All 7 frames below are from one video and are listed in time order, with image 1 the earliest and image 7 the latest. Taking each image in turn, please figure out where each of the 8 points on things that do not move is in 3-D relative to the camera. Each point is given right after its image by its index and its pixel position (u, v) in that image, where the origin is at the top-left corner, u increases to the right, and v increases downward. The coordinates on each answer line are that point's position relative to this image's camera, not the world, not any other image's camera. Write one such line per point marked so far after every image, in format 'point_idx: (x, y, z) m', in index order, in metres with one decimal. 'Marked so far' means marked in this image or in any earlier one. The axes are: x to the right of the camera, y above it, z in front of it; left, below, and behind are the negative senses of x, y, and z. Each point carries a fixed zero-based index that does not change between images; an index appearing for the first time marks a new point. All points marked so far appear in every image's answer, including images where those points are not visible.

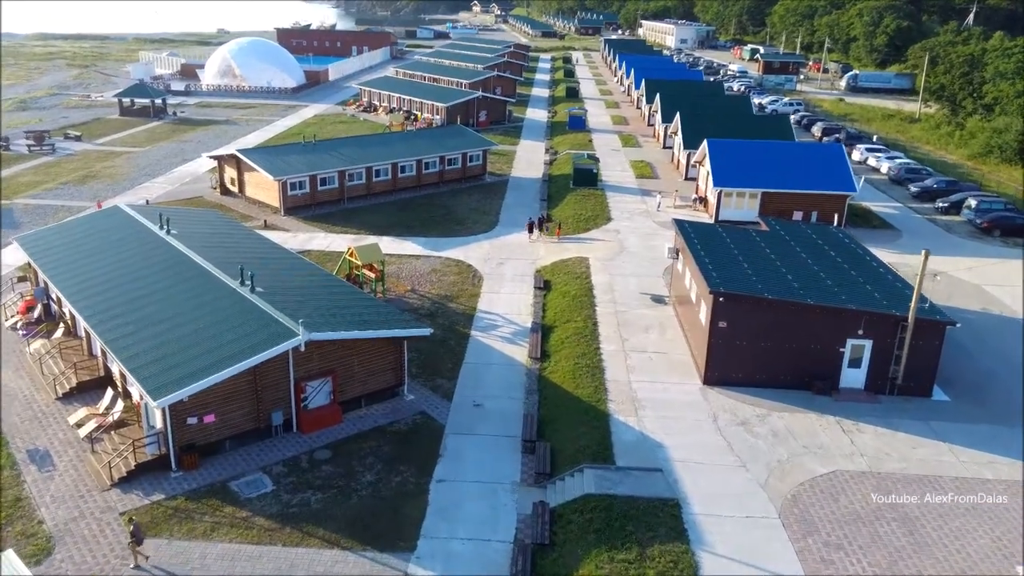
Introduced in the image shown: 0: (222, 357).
0: (-7.1, -1.7, +19.7) m
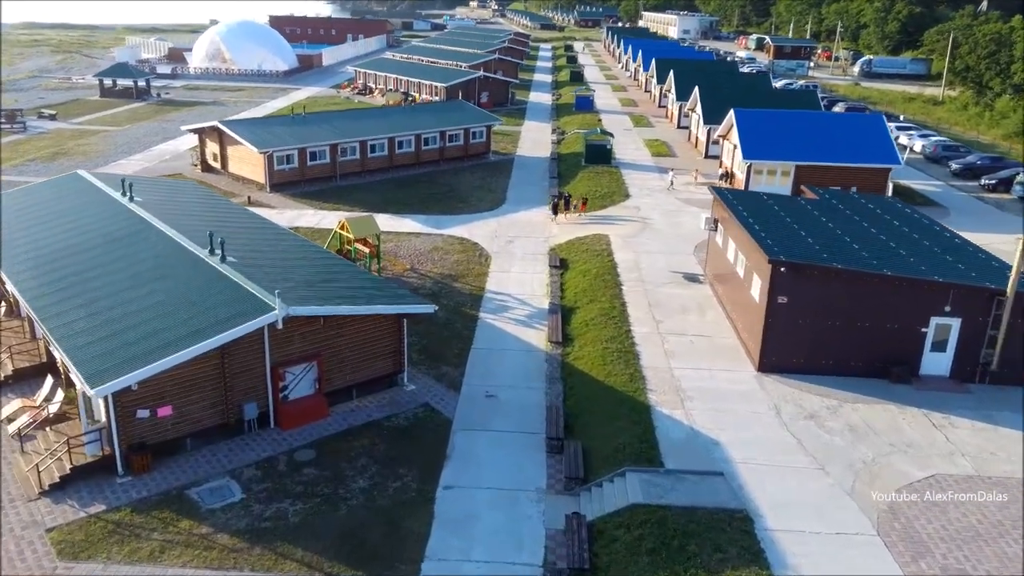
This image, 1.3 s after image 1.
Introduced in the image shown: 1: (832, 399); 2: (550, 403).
0: (-6.6, -1.0, +16.1) m
1: (+7.4, -2.6, +18.5) m
2: (+0.9, -2.7, +18.8) m
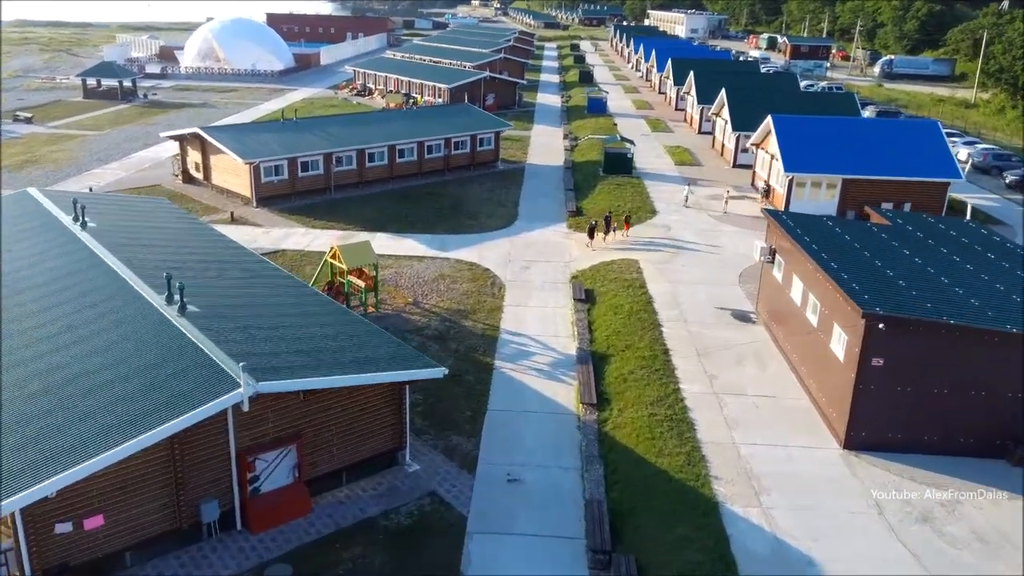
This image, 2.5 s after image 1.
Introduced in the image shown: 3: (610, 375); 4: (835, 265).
0: (-6.1, -2.1, +12.3) m
1: (+8.0, -3.7, +14.7) m
2: (+1.4, -3.8, +15.0) m
3: (+2.4, -2.1, +19.5) m
4: (+7.4, +0.5, +18.1) m
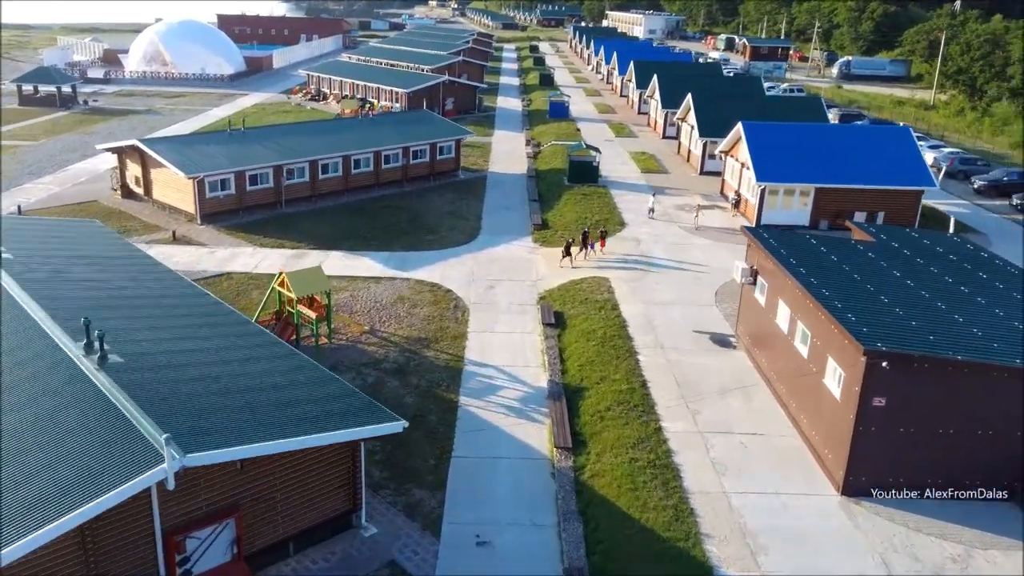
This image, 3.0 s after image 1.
0: (-6.5, -2.9, +10.4) m
1: (+7.5, -4.3, +13.5) m
2: (+0.9, -4.5, +13.4) m
3: (+1.7, -2.8, +17.9) m
4: (+6.6, -0.1, +16.8) m
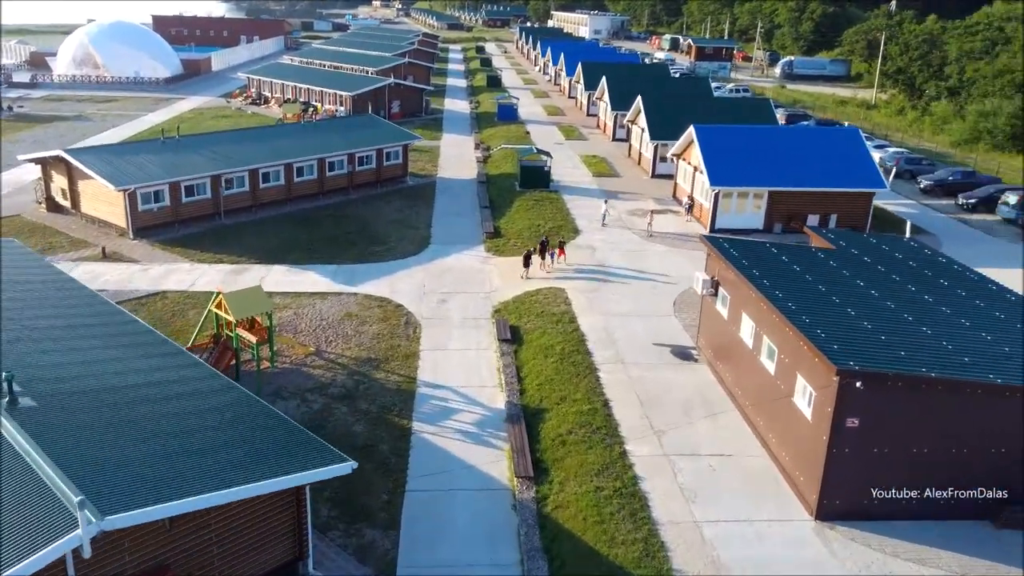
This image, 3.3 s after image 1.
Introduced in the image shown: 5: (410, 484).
0: (-6.9, -3.4, +9.0) m
1: (+6.9, -4.5, +13.0) m
2: (+0.3, -4.9, +12.5) m
3: (+0.7, -3.2, +17.1) m
4: (+5.7, -0.3, +16.2) m
5: (-2.0, -3.9, +15.7) m
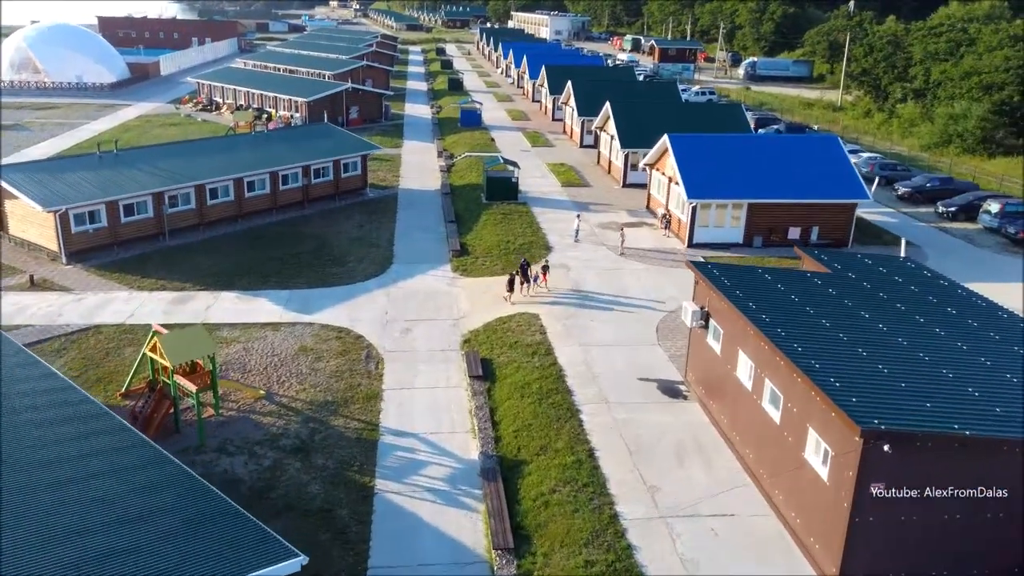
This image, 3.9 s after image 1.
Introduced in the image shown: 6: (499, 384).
0: (-7.0, -4.4, +6.9) m
1: (+6.6, -5.2, +11.4) m
2: (+0.1, -5.7, +10.7) m
3: (+0.3, -4.0, +15.2) m
4: (+5.2, -1.0, +14.6) m
5: (-2.4, -4.7, +13.8) m
6: (-0.3, -2.4, +19.8) m
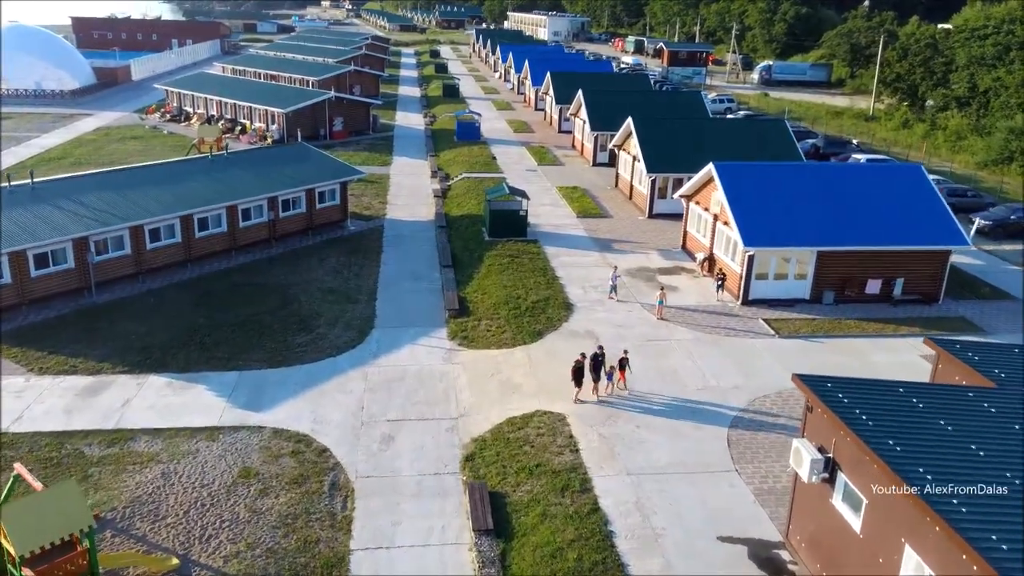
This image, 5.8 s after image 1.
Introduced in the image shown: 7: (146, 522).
0: (-6.5, -6.4, +0.9) m
1: (+7.1, -7.3, +5.5) m
2: (+0.6, -7.7, +4.7) m
3: (+0.7, -6.0, +9.3) m
4: (+5.7, -3.1, +8.7) m
5: (-2.0, -6.8, +7.8) m
6: (+0.1, -4.4, +13.8) m
7: (-6.6, -4.2, +14.4) m
